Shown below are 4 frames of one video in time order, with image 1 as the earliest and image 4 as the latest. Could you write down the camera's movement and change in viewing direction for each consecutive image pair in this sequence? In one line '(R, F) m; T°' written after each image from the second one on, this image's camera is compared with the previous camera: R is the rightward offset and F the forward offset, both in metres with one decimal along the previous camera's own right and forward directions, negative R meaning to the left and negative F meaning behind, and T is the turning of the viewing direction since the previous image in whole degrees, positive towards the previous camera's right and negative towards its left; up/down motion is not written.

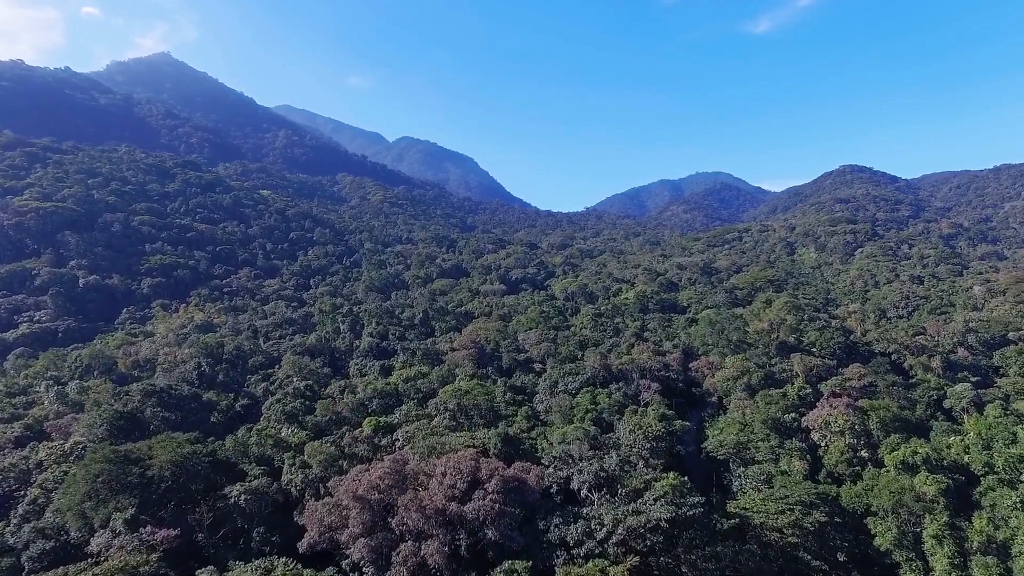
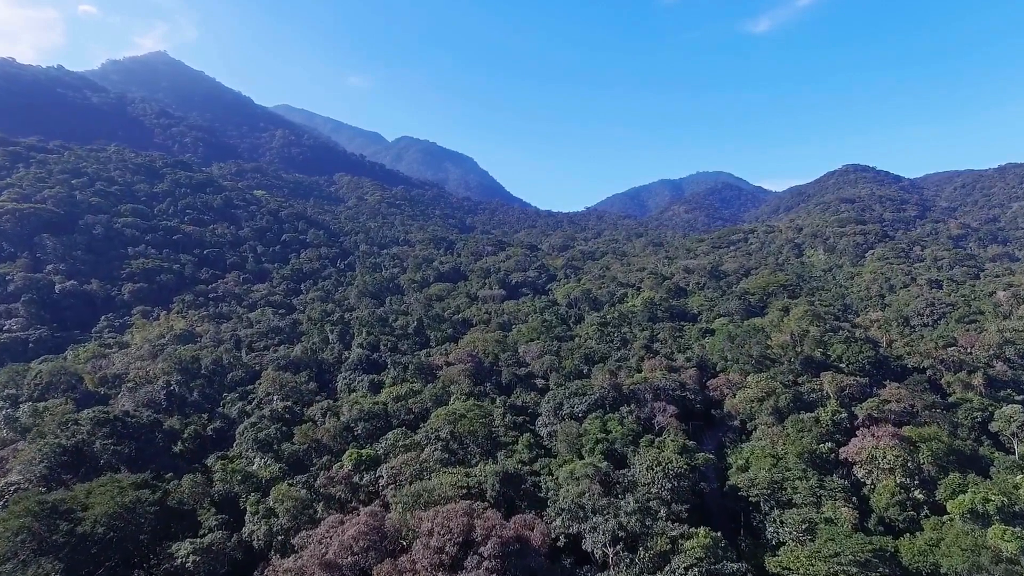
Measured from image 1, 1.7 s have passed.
(0.0, +3.2) m; 0°
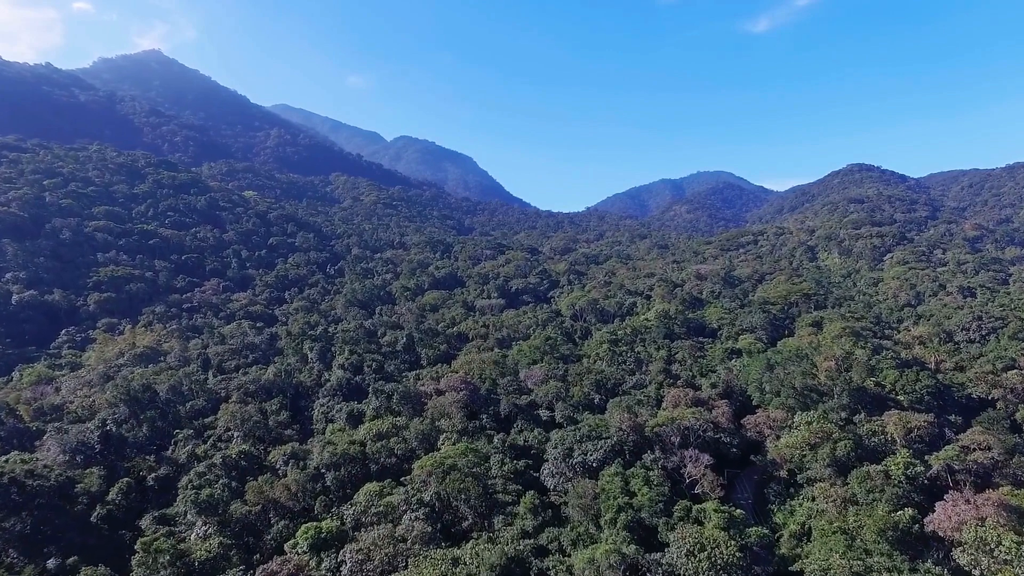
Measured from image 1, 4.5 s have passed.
(0.0, +5.0) m; 0°
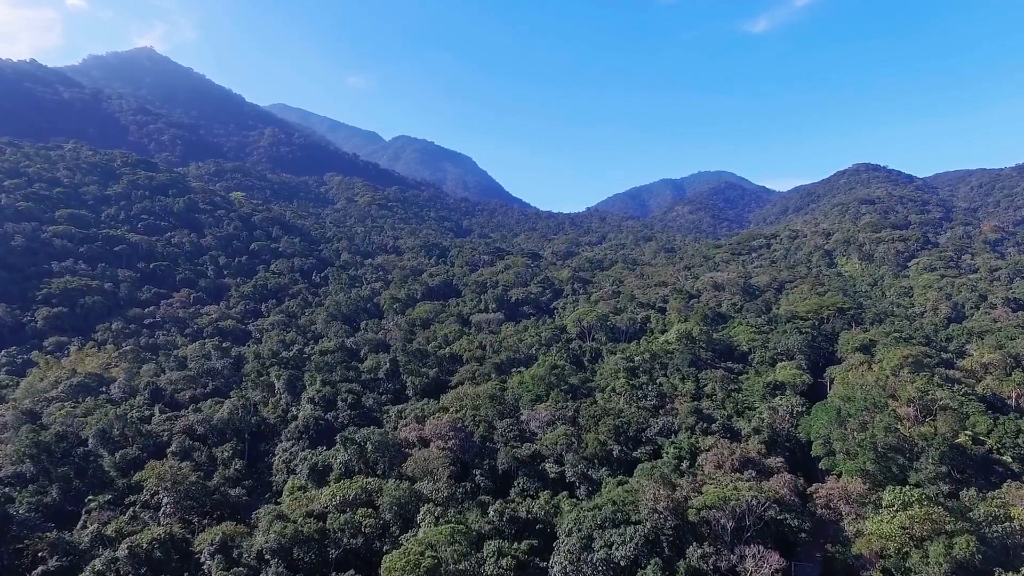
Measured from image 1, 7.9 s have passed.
(0.0, +6.1) m; 0°
